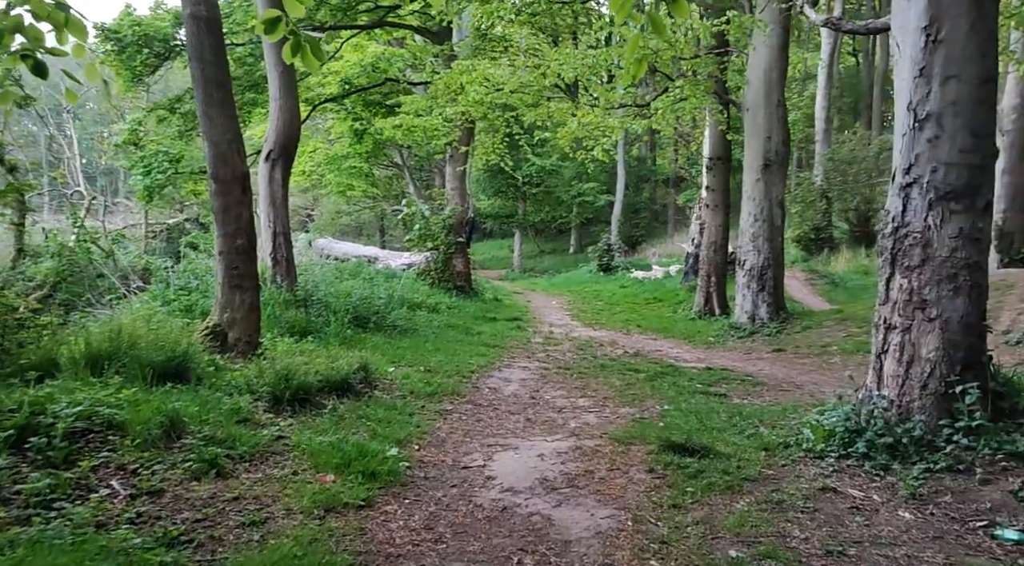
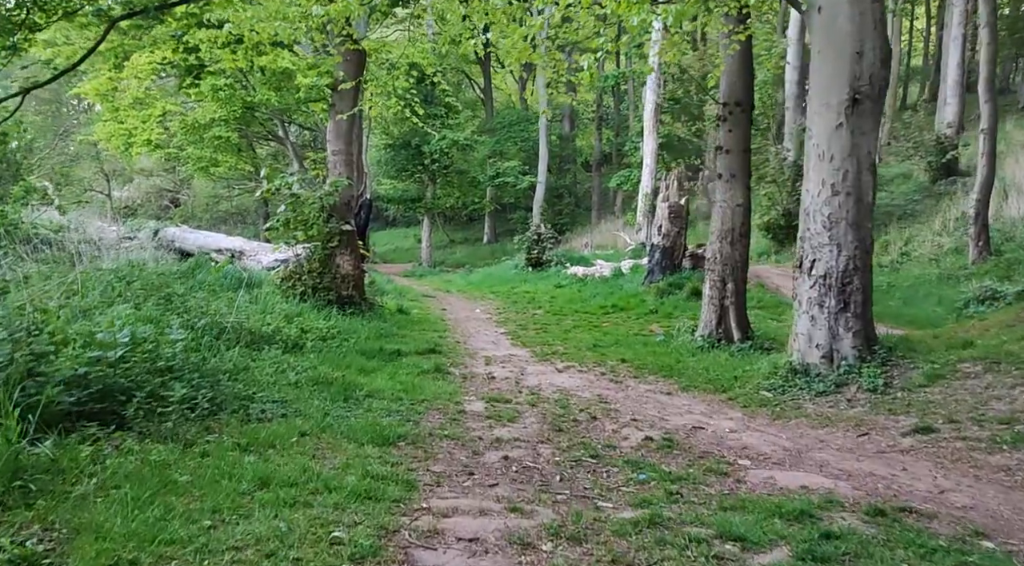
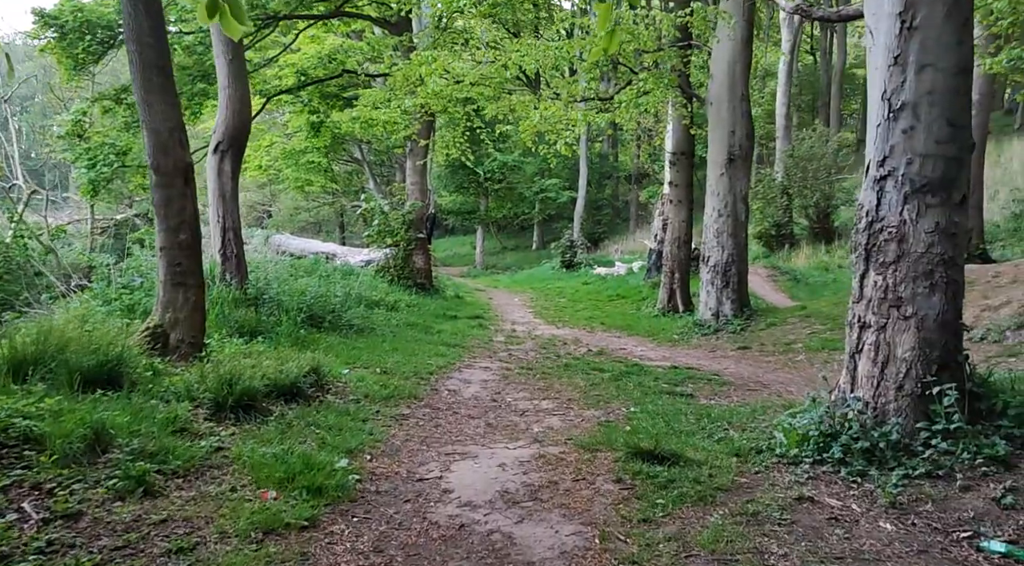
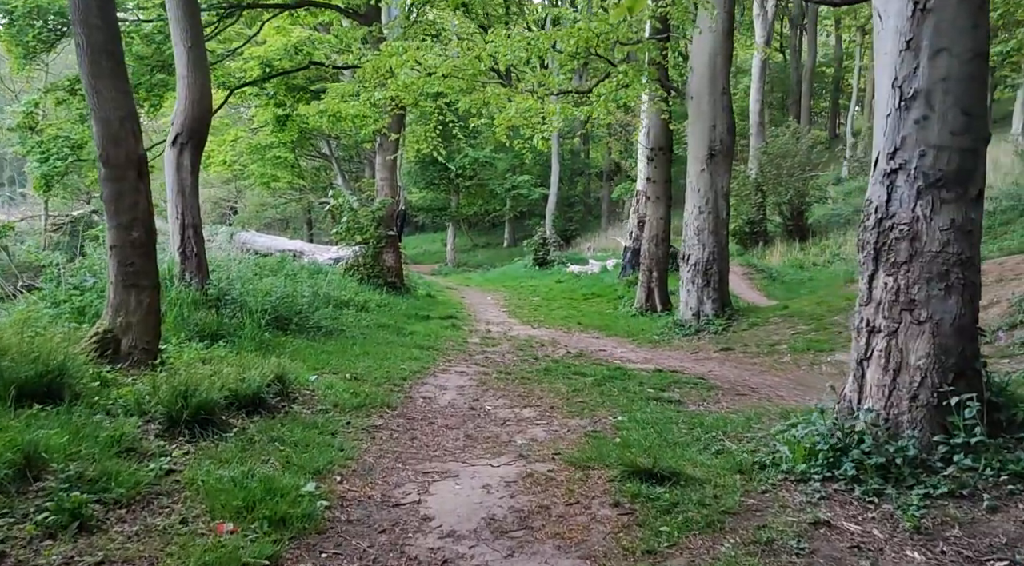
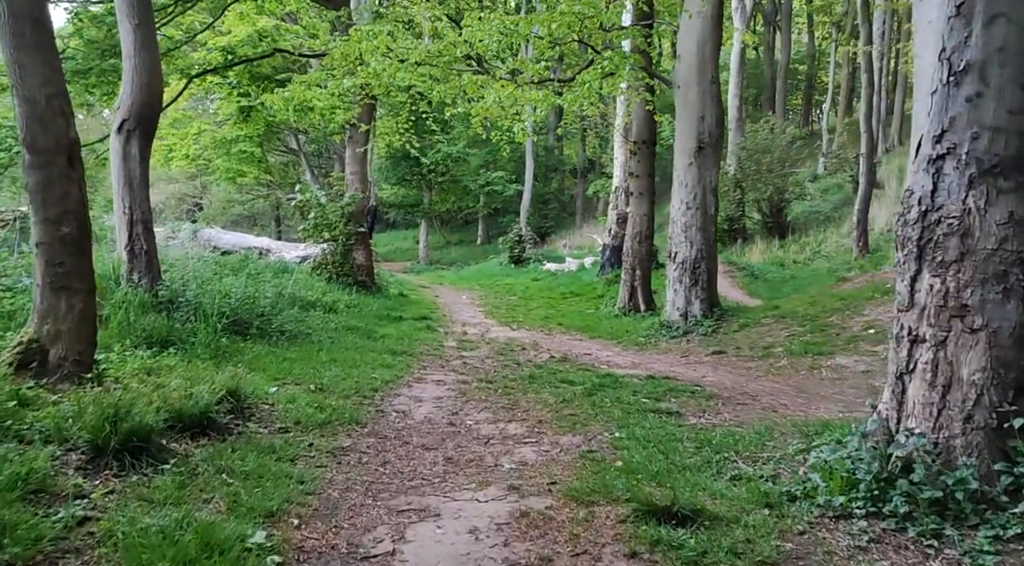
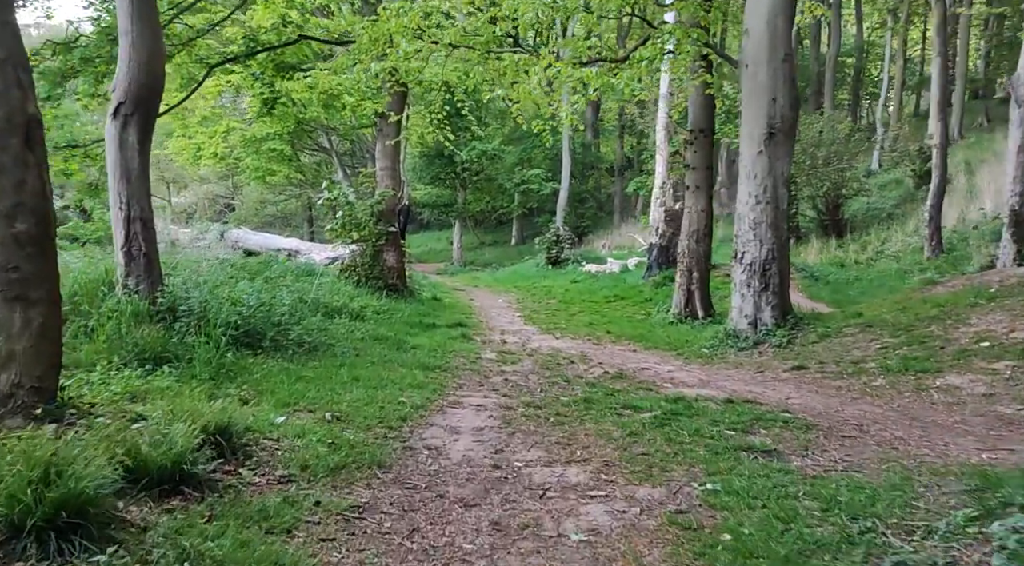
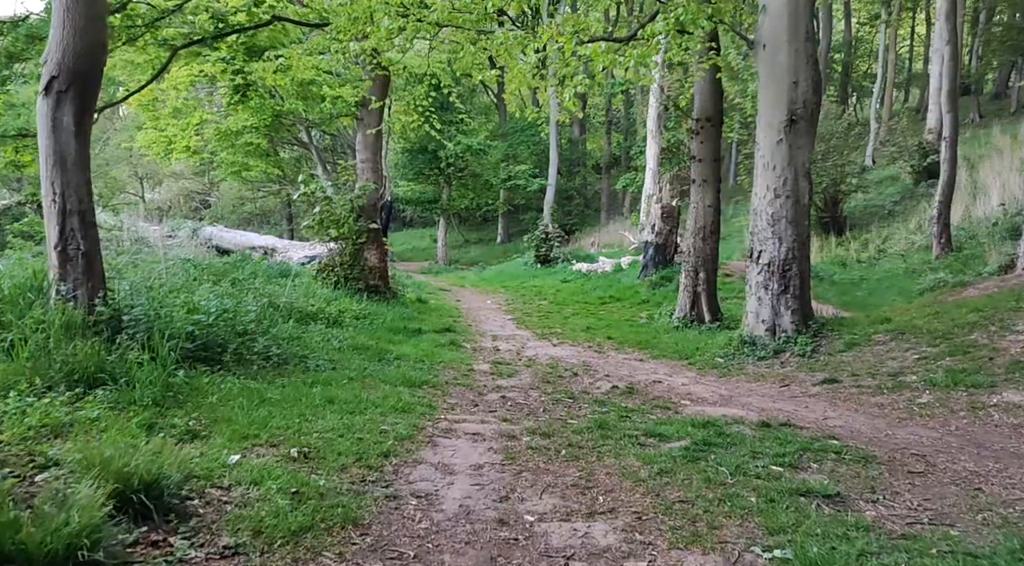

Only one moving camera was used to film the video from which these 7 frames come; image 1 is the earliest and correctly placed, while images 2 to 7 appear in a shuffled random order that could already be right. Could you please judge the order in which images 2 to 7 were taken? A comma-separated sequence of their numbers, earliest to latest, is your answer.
3, 4, 5, 6, 7, 2
